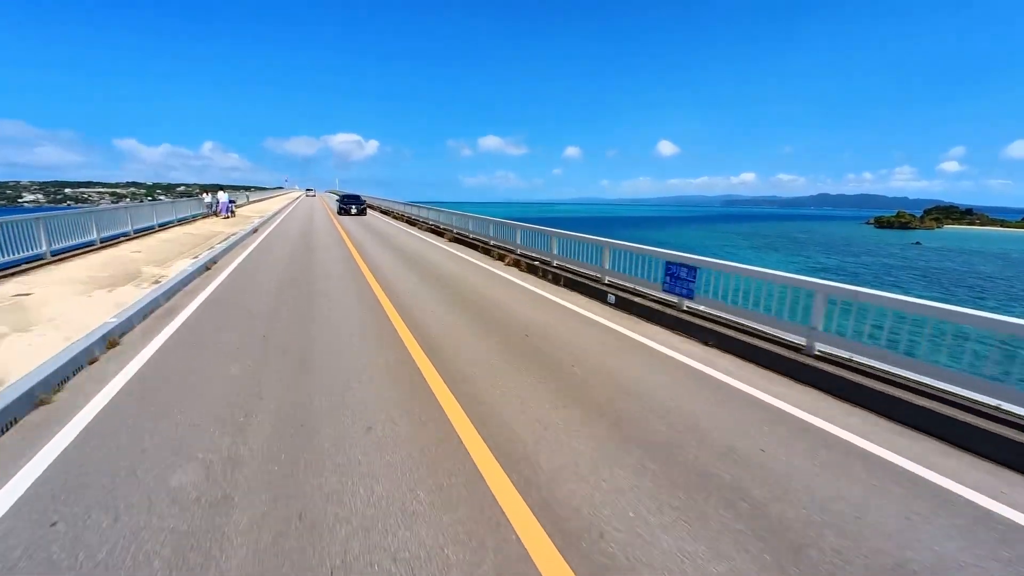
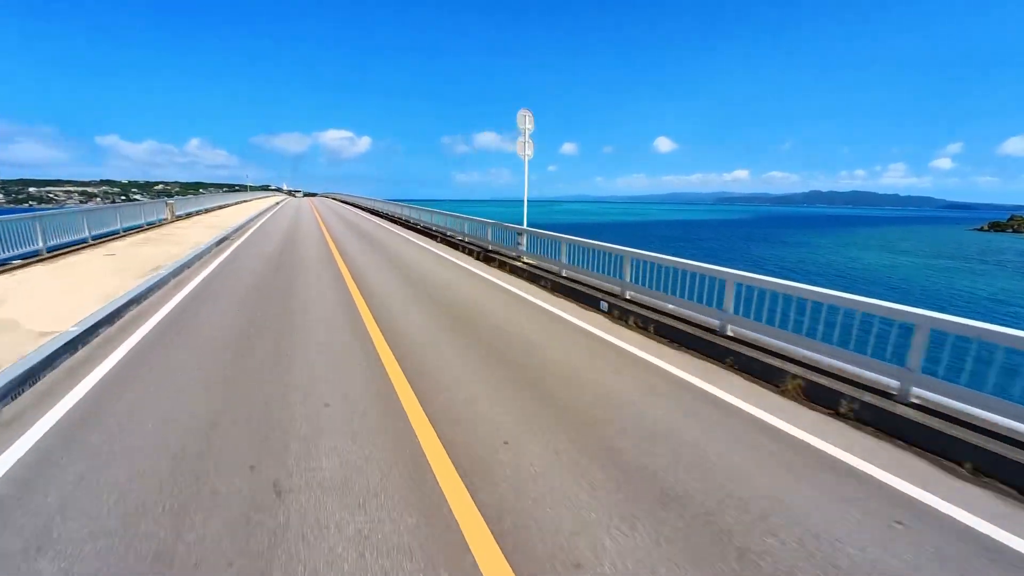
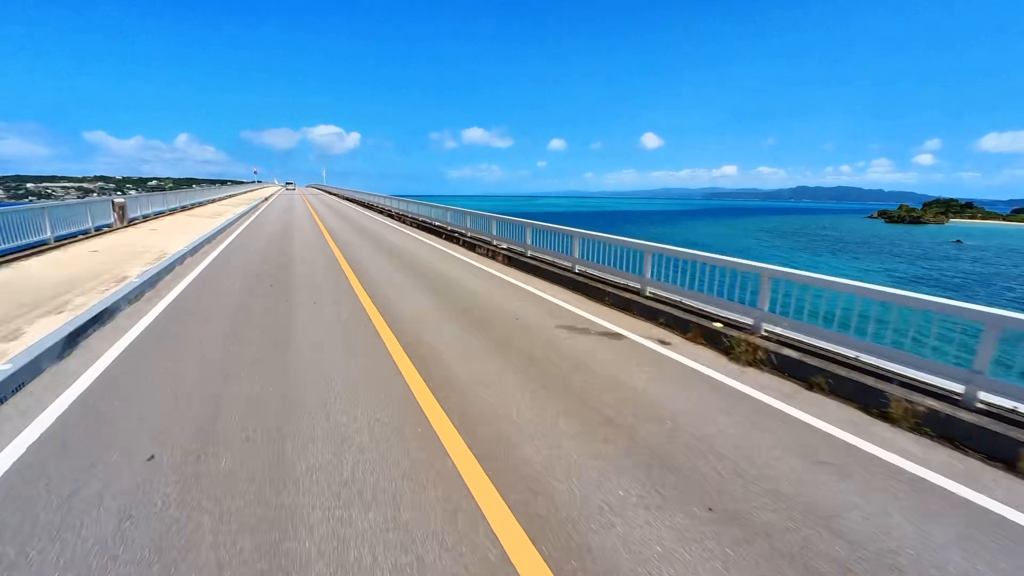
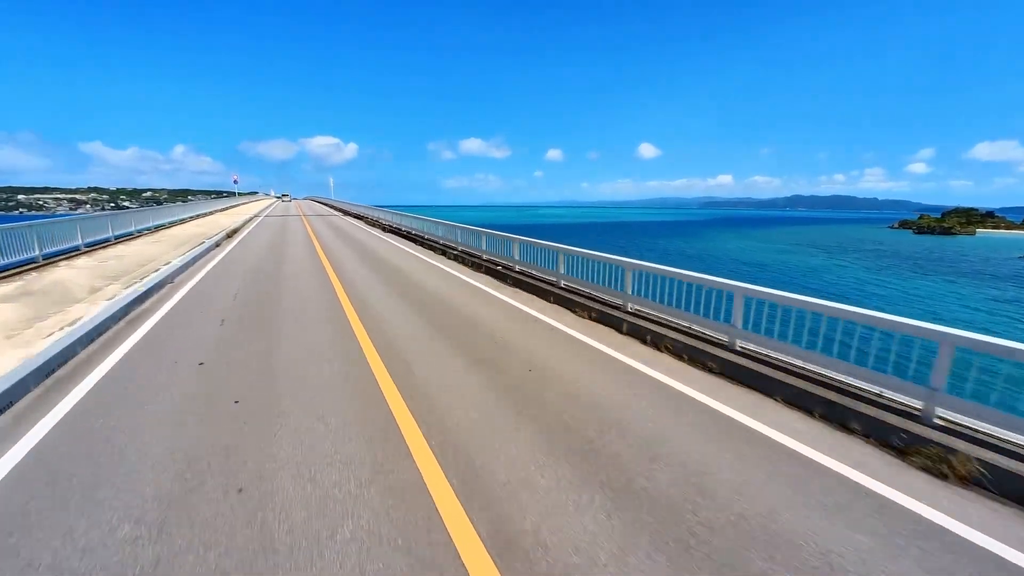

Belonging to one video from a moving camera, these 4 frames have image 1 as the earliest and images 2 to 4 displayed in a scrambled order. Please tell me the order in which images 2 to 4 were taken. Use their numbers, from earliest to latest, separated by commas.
3, 4, 2
